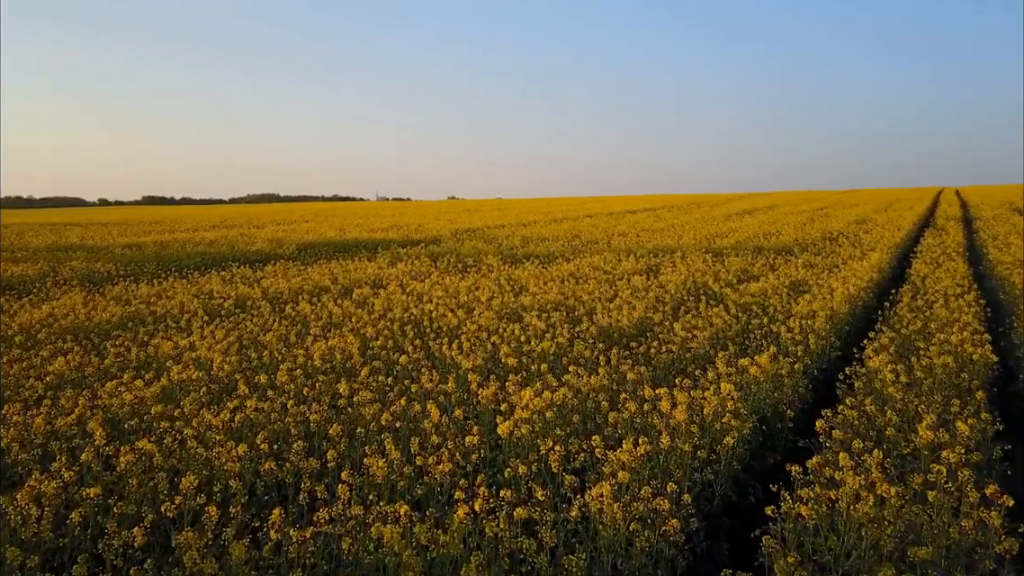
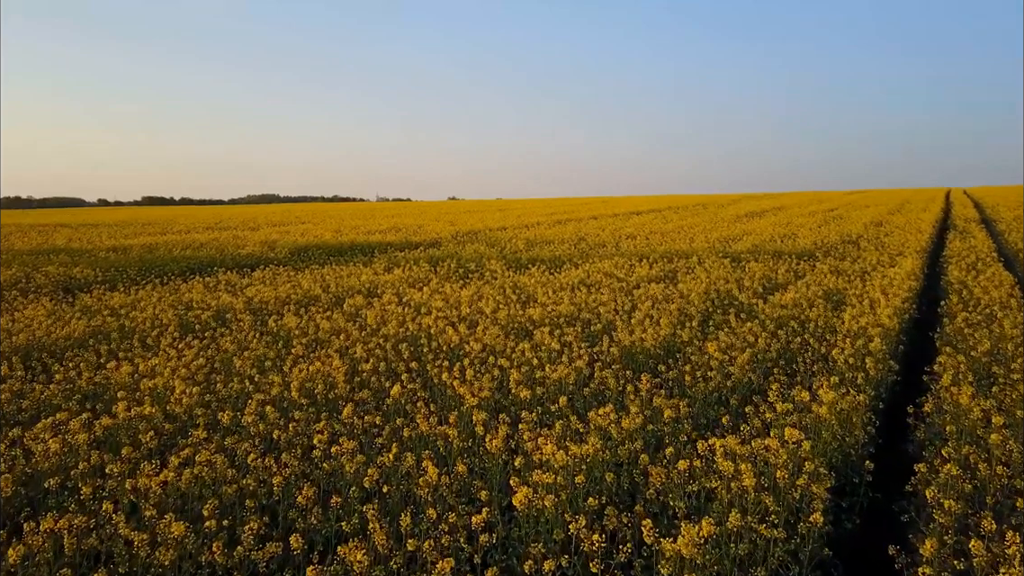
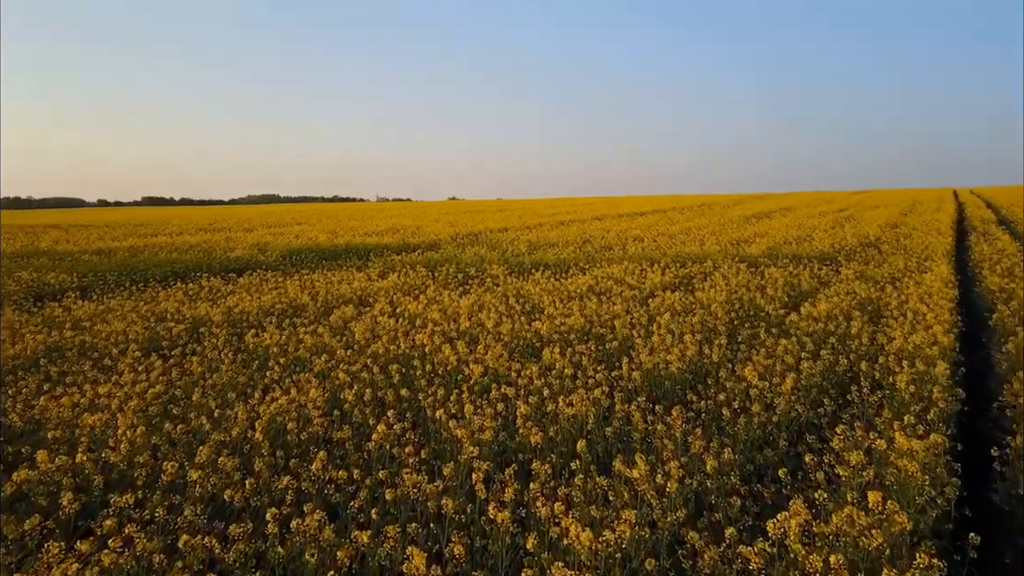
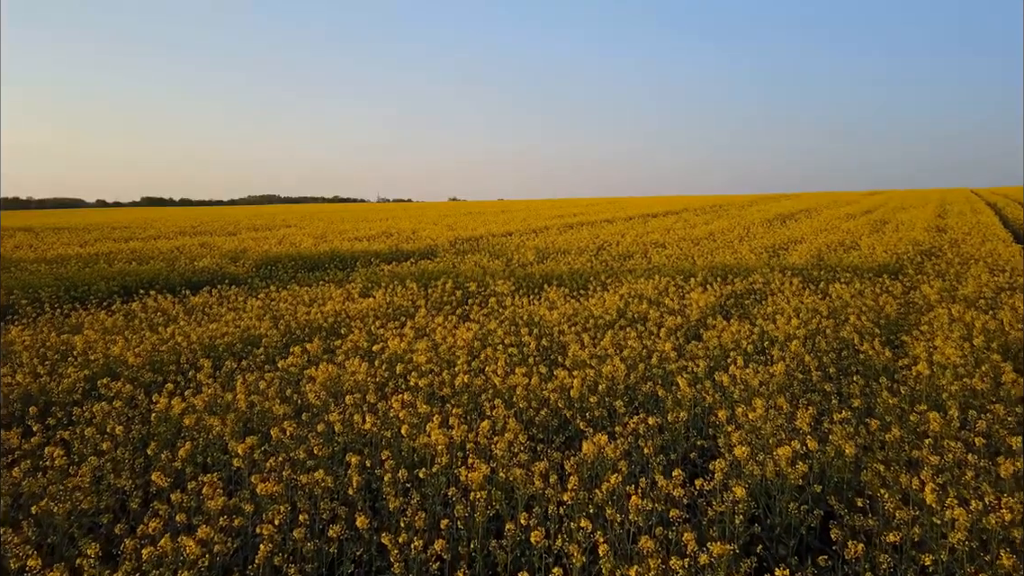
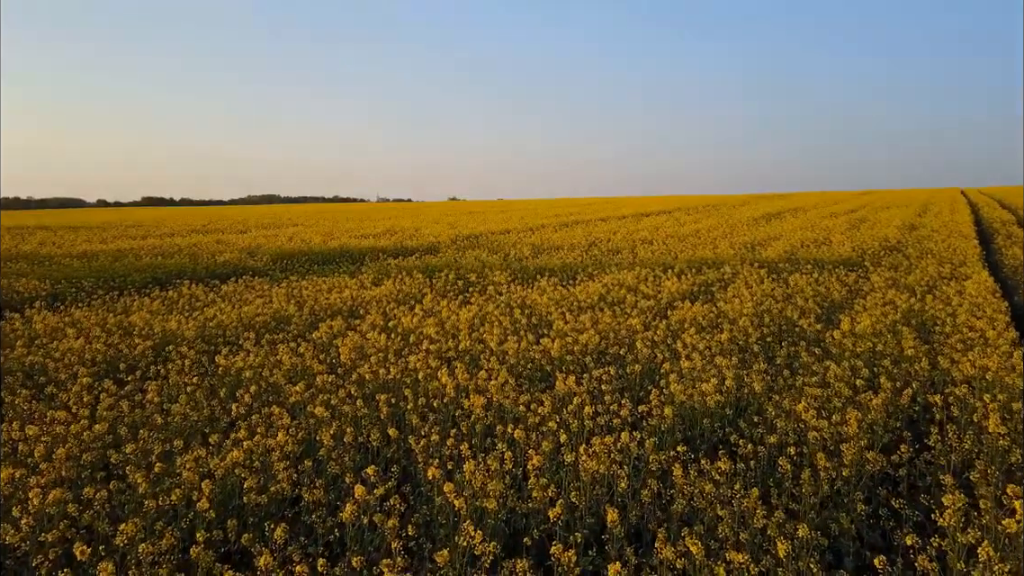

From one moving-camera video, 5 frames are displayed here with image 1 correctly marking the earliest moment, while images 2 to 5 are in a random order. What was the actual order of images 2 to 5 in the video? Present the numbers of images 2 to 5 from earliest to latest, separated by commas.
2, 3, 5, 4
